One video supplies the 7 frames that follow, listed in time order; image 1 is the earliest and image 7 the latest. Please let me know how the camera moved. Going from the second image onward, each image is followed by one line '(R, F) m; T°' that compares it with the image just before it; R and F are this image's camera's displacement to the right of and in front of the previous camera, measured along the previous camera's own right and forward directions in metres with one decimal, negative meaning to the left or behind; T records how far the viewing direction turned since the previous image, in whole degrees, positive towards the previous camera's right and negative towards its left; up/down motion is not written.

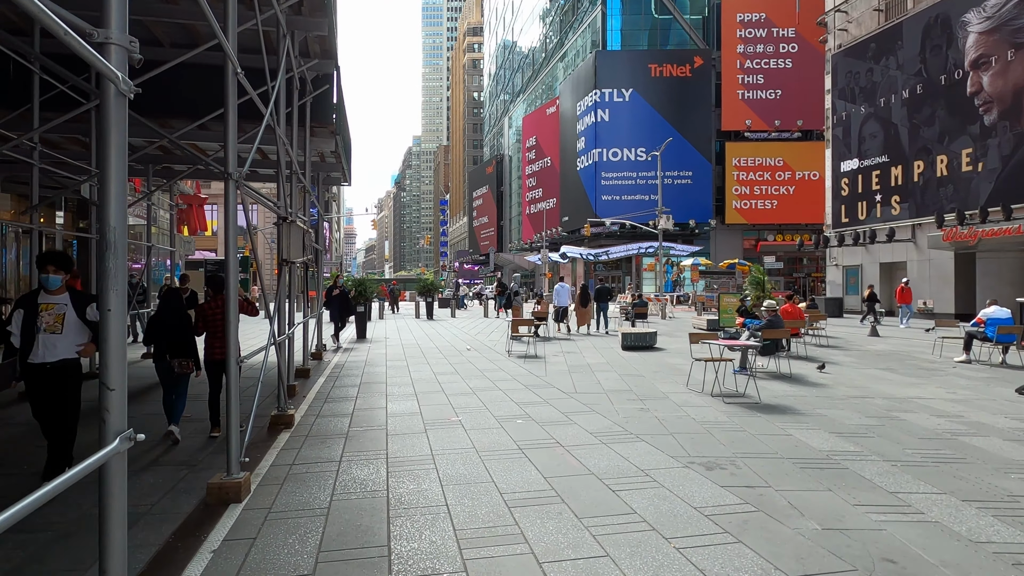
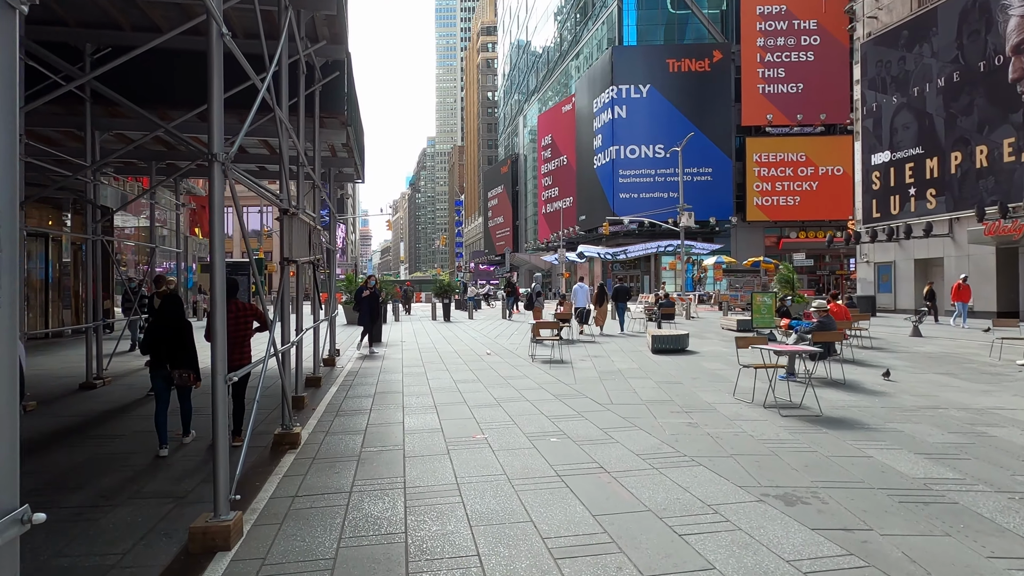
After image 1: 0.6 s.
(-0.2, +0.8) m; -1°
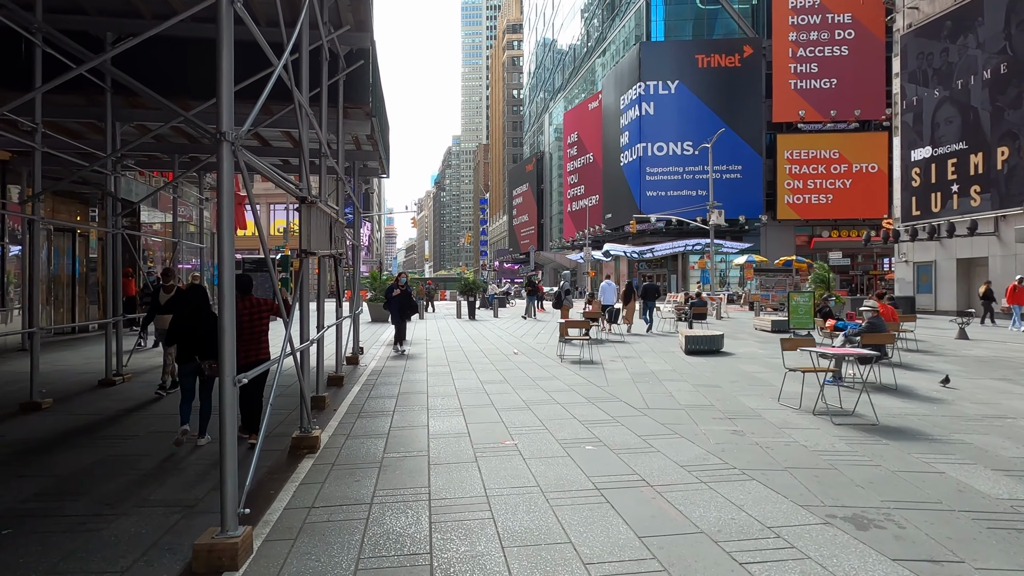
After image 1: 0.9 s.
(-0.1, +0.4) m; -2°
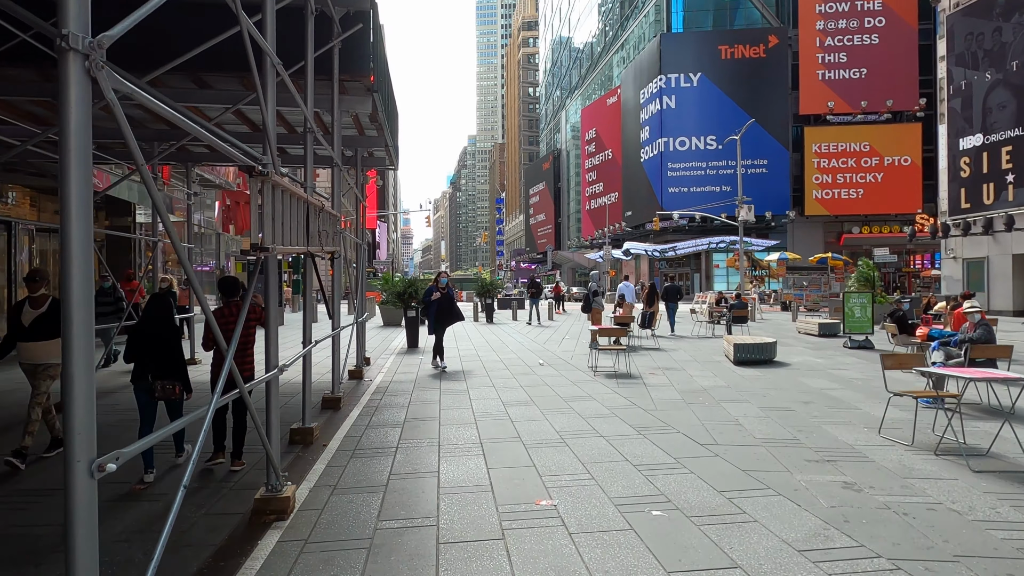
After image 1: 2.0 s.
(-0.1, +1.5) m; -1°
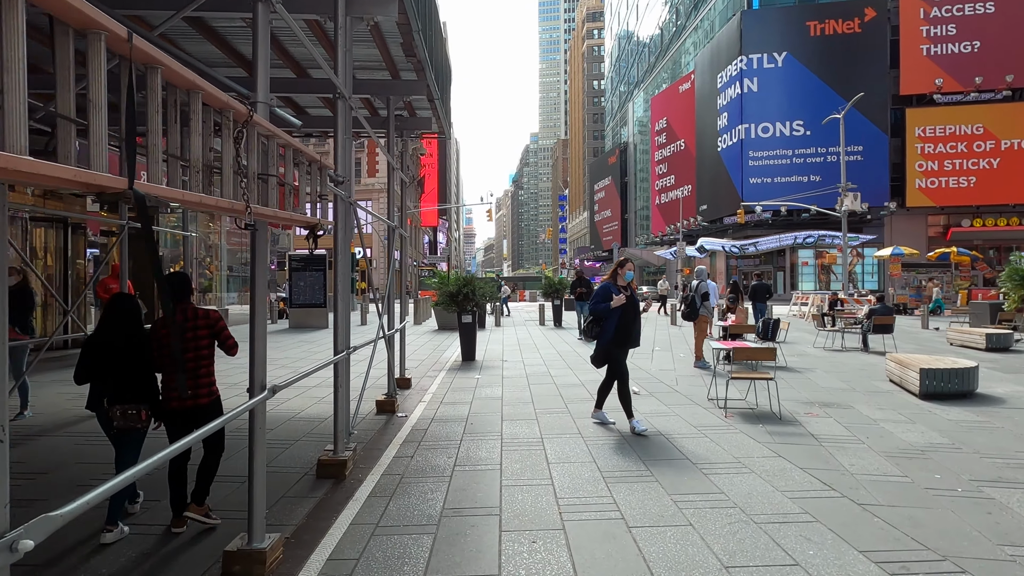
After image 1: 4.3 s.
(-0.3, +3.1) m; -5°
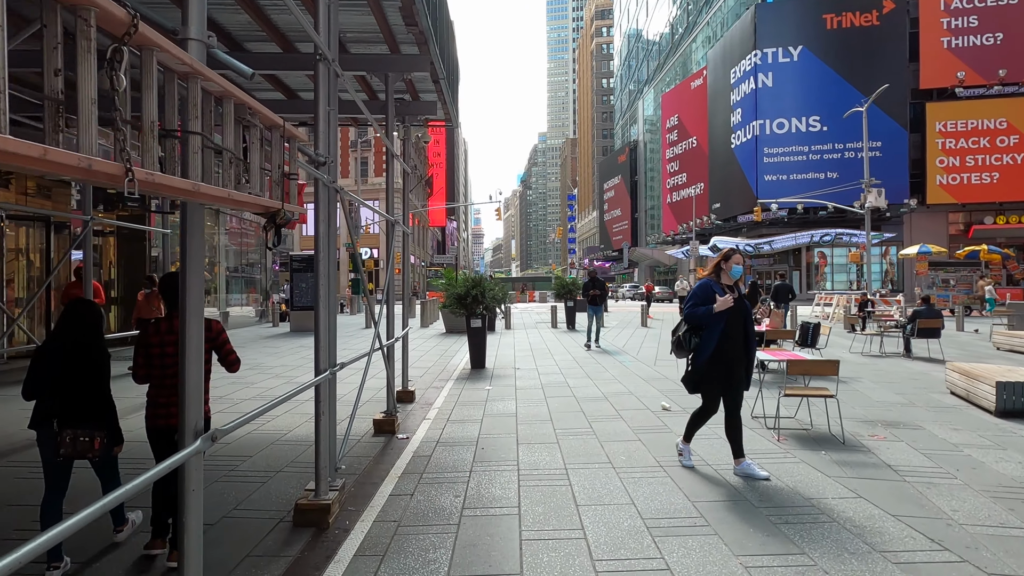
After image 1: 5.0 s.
(-0.1, +1.0) m; -1°
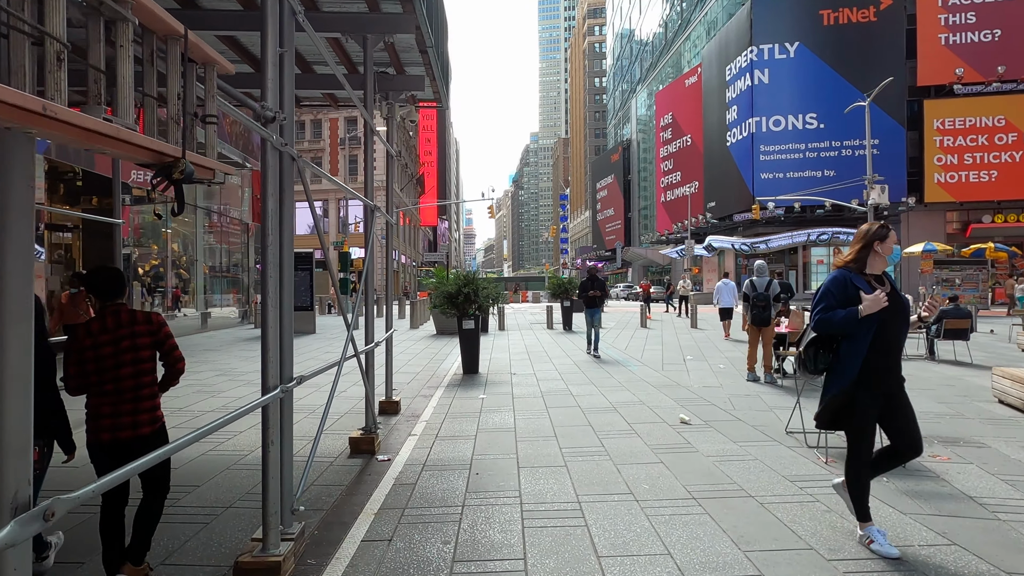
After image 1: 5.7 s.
(-0.1, +1.0) m; +1°
